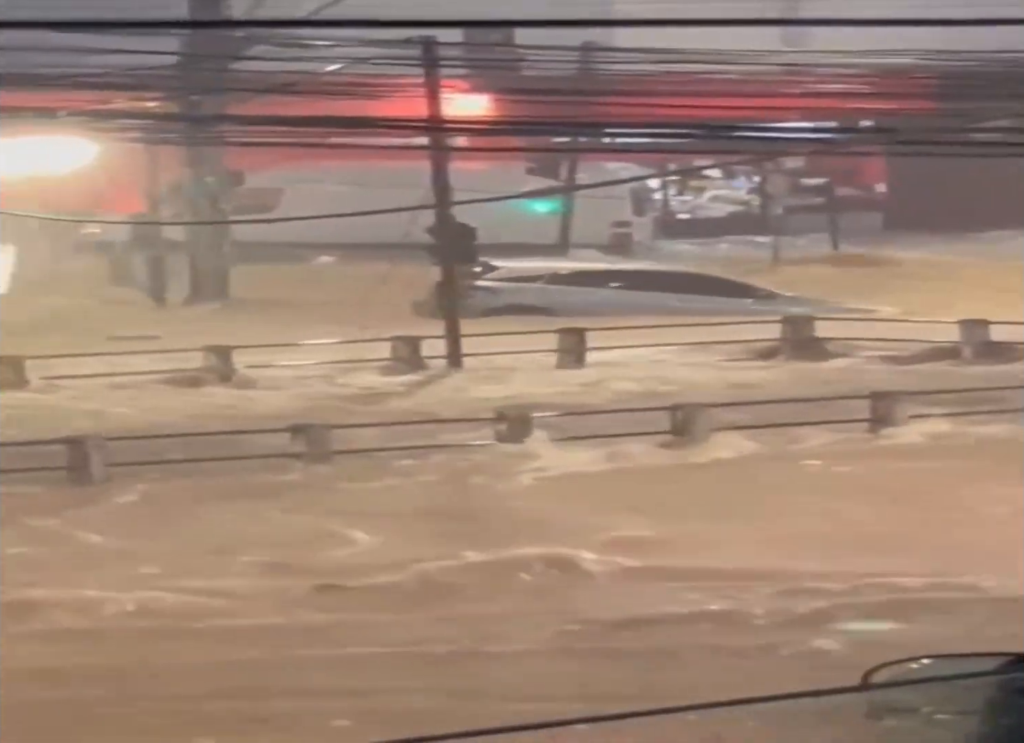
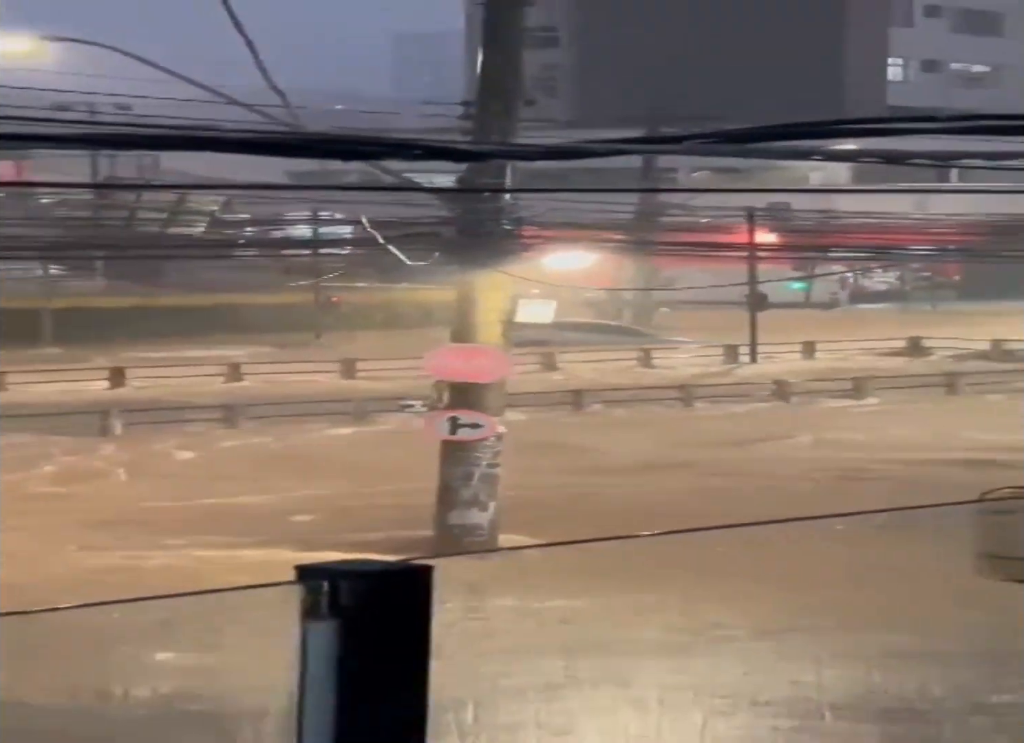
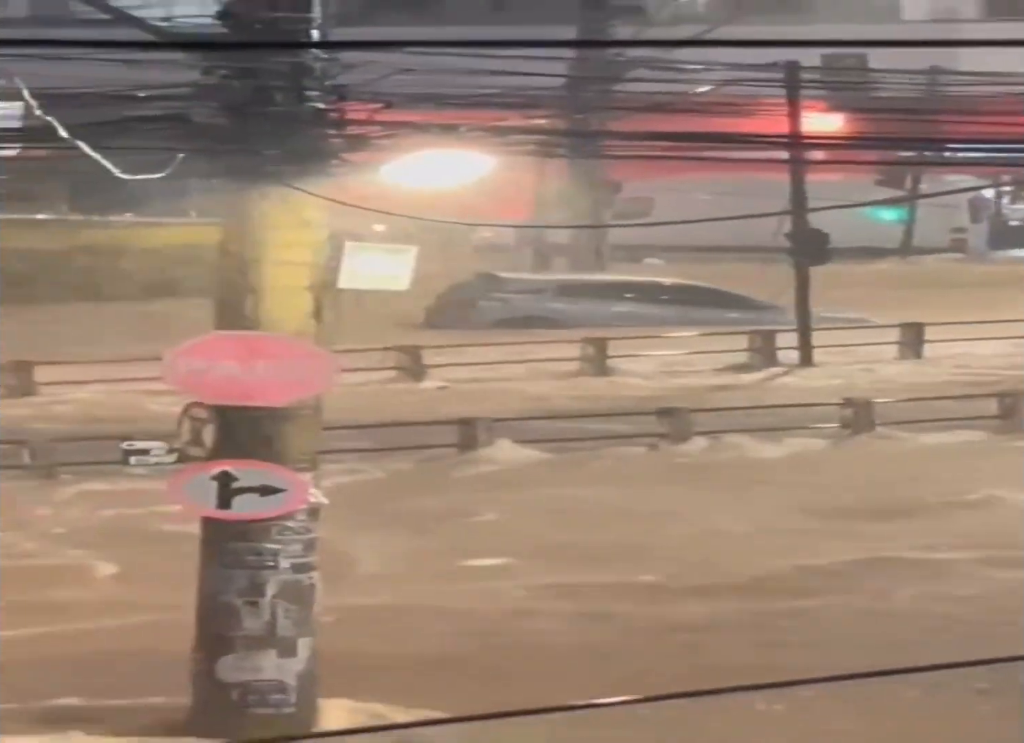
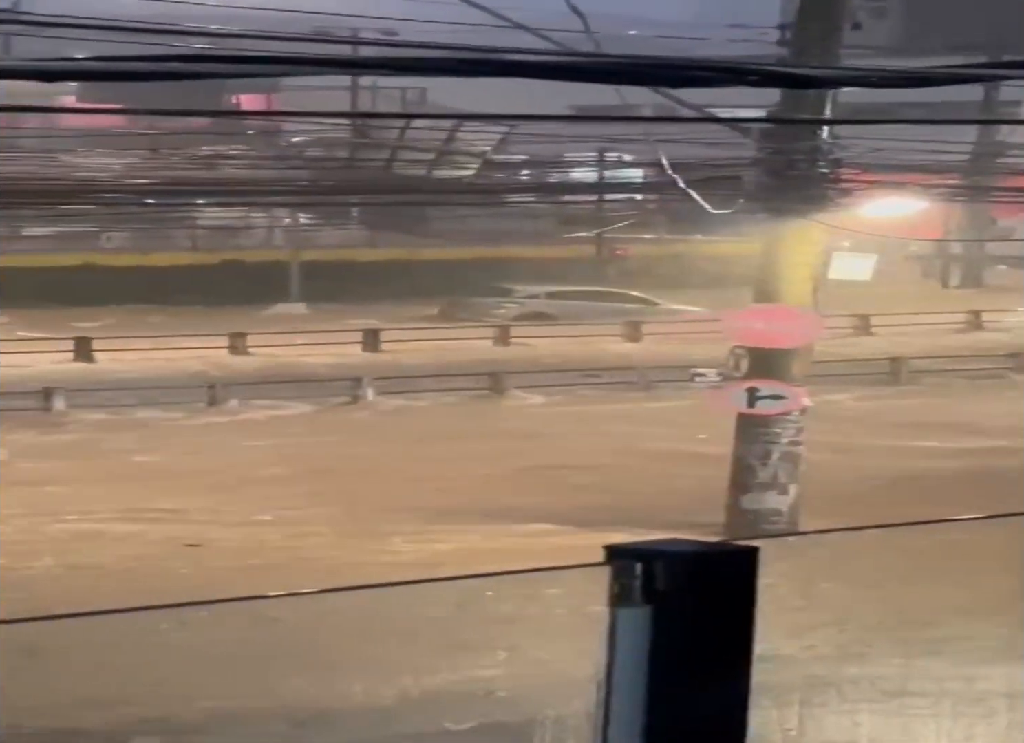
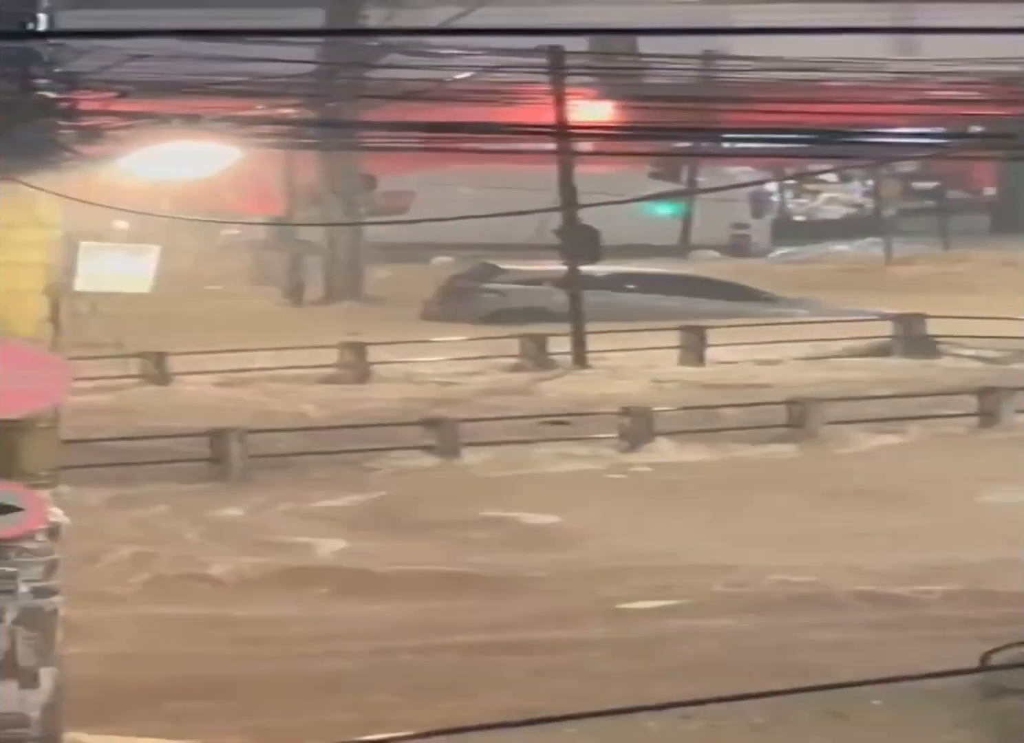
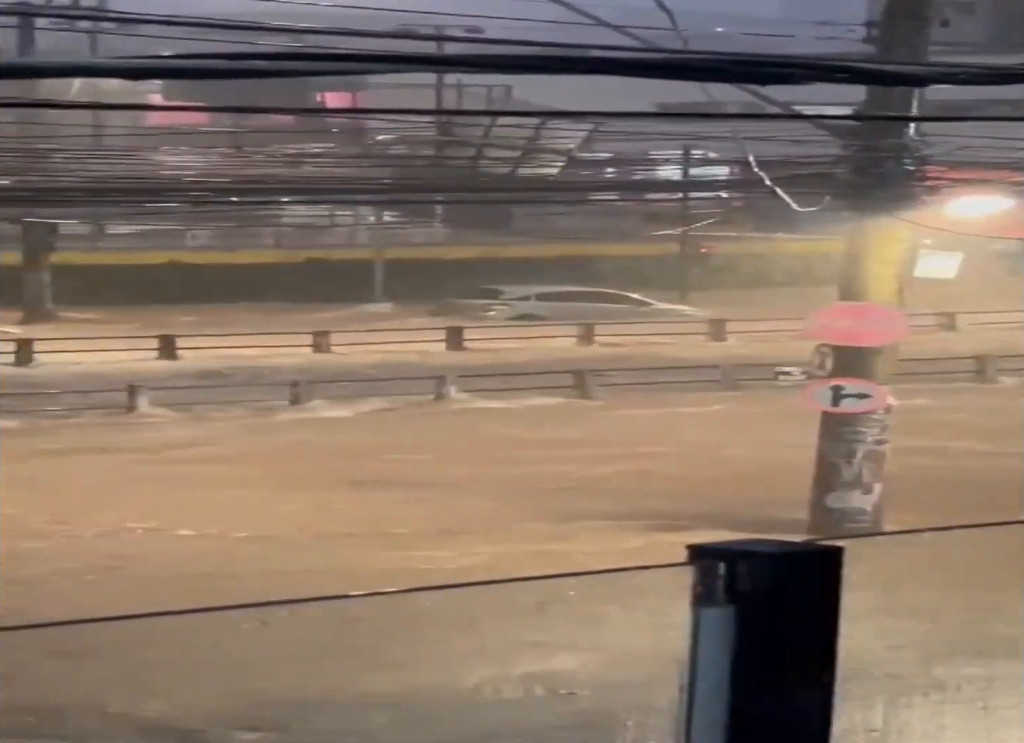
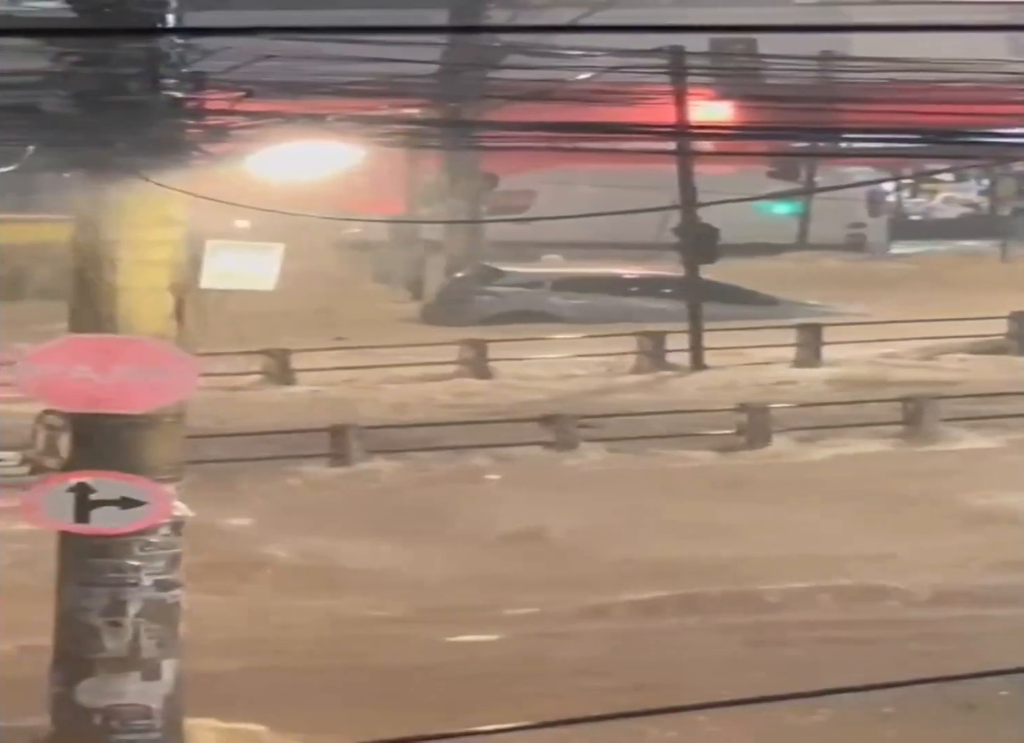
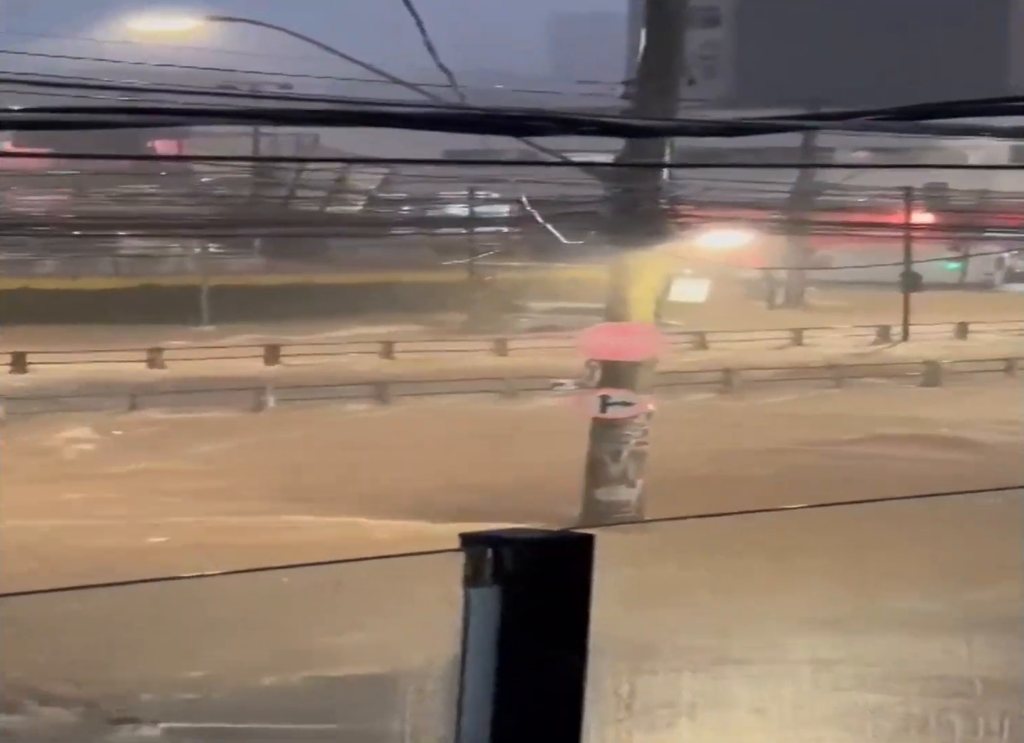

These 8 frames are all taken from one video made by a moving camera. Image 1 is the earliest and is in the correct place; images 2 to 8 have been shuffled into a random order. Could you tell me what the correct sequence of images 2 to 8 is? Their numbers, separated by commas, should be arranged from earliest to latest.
5, 7, 3, 2, 8, 4, 6
